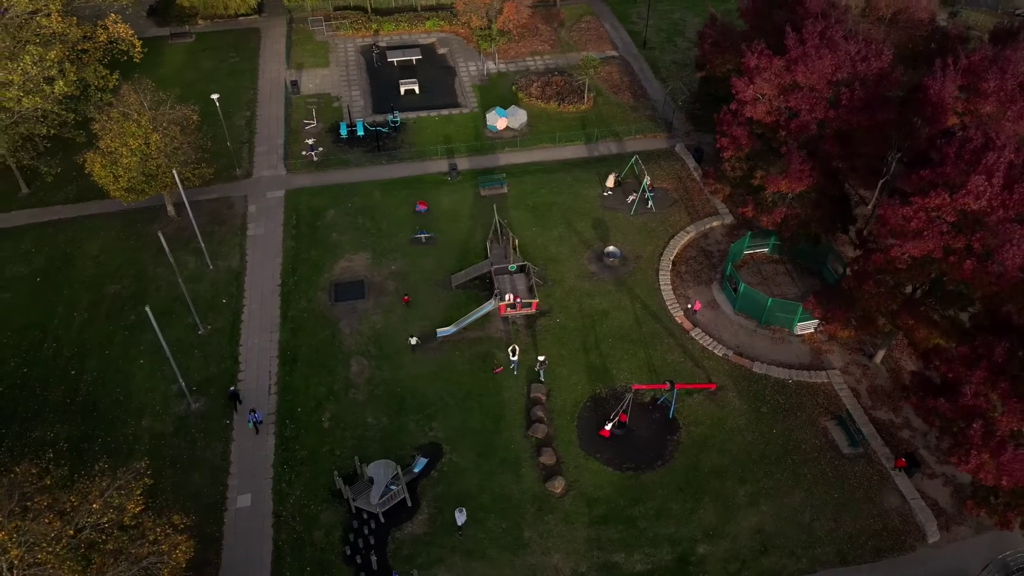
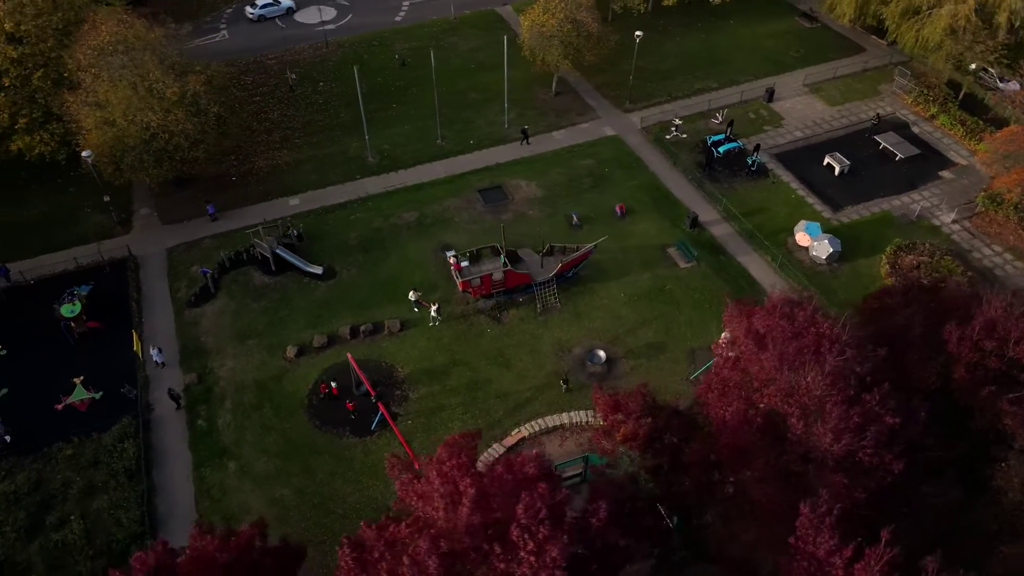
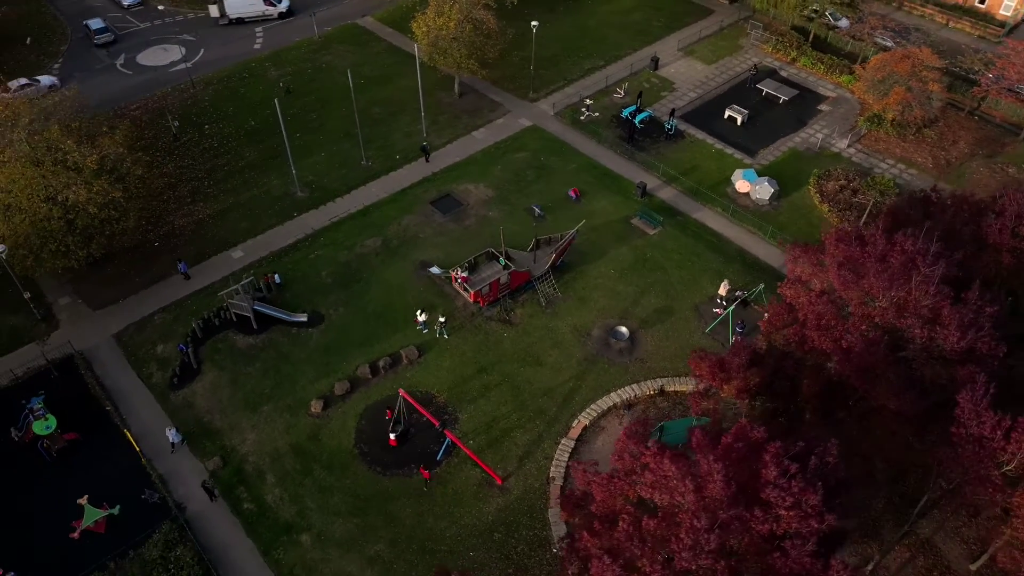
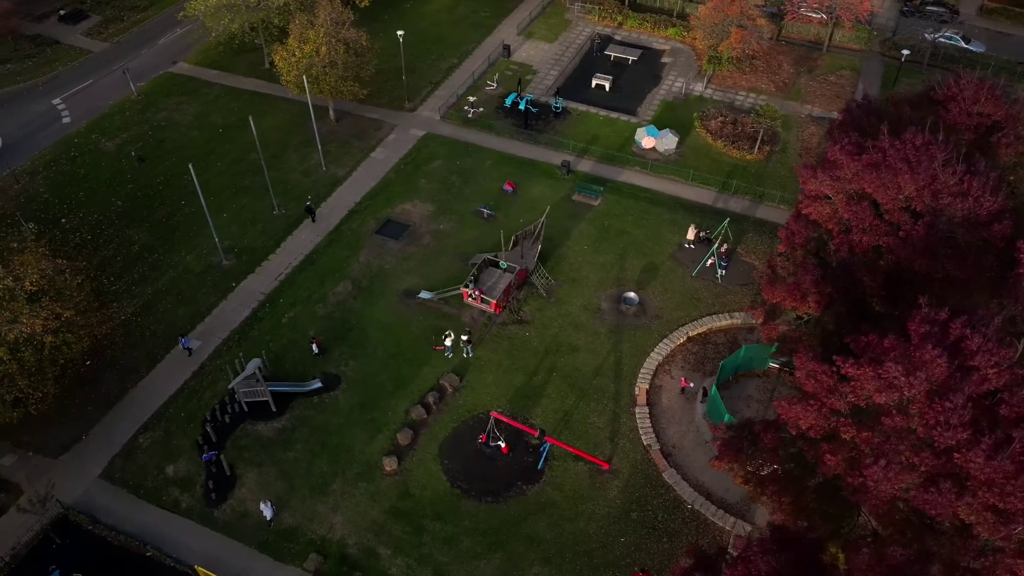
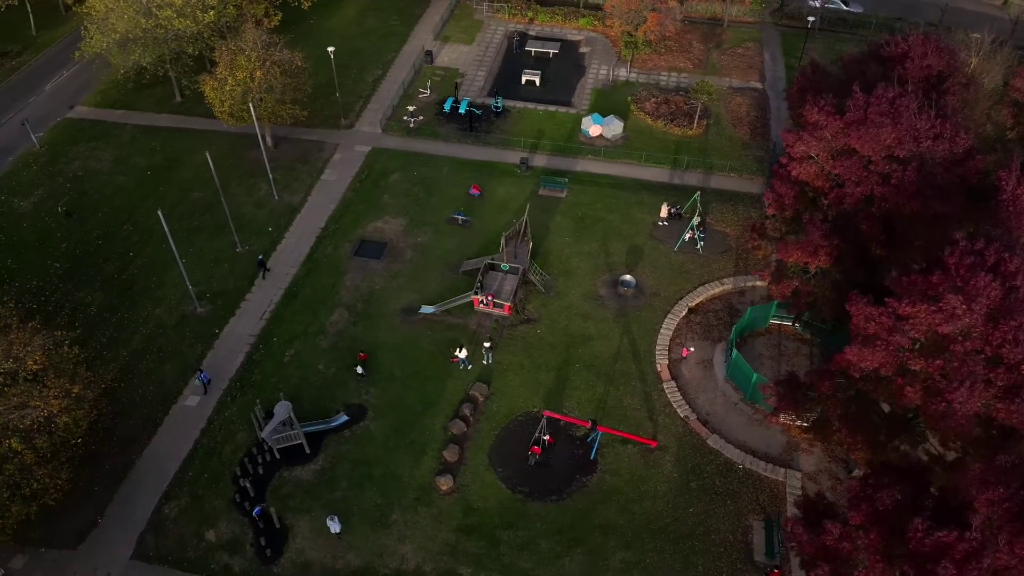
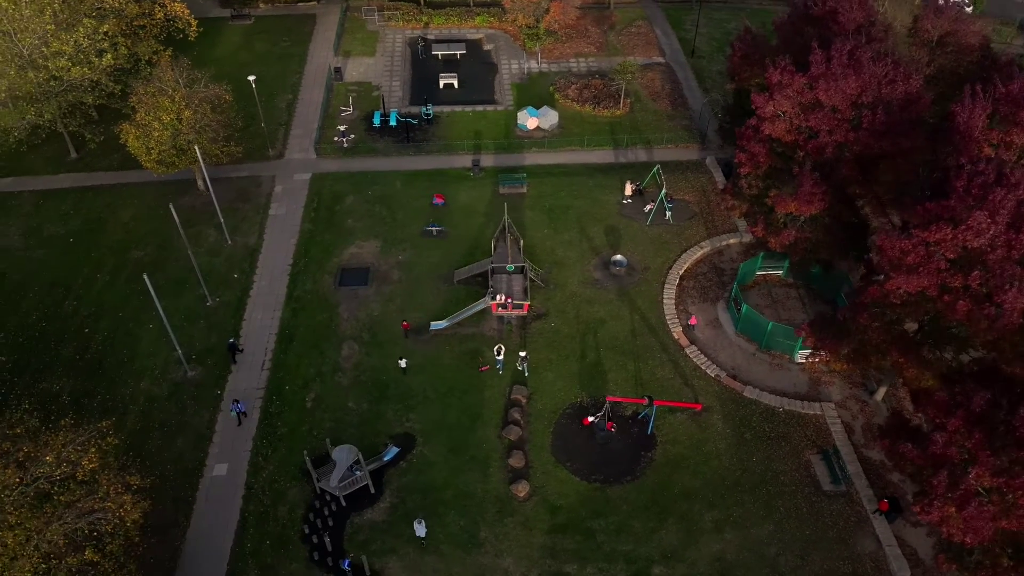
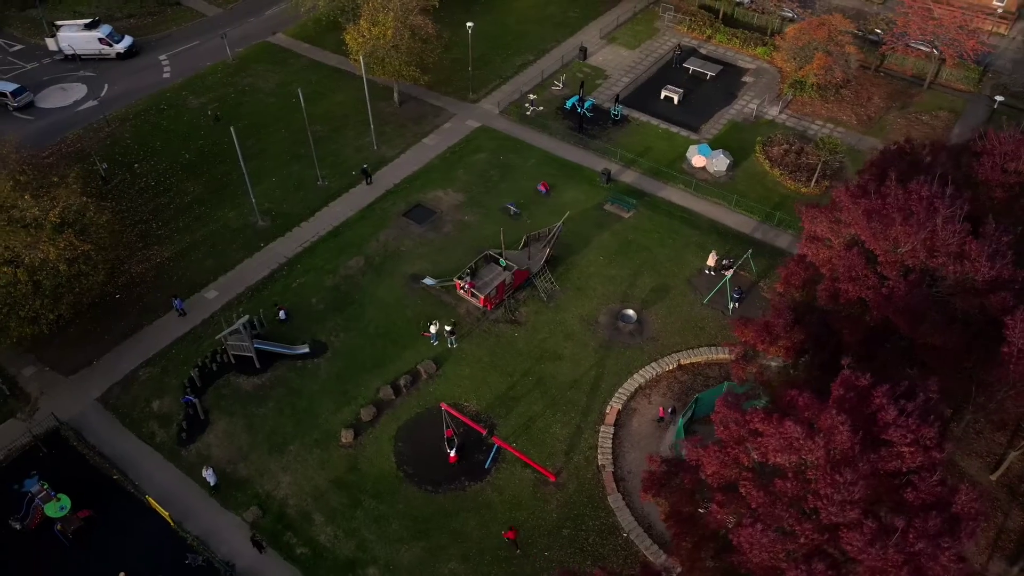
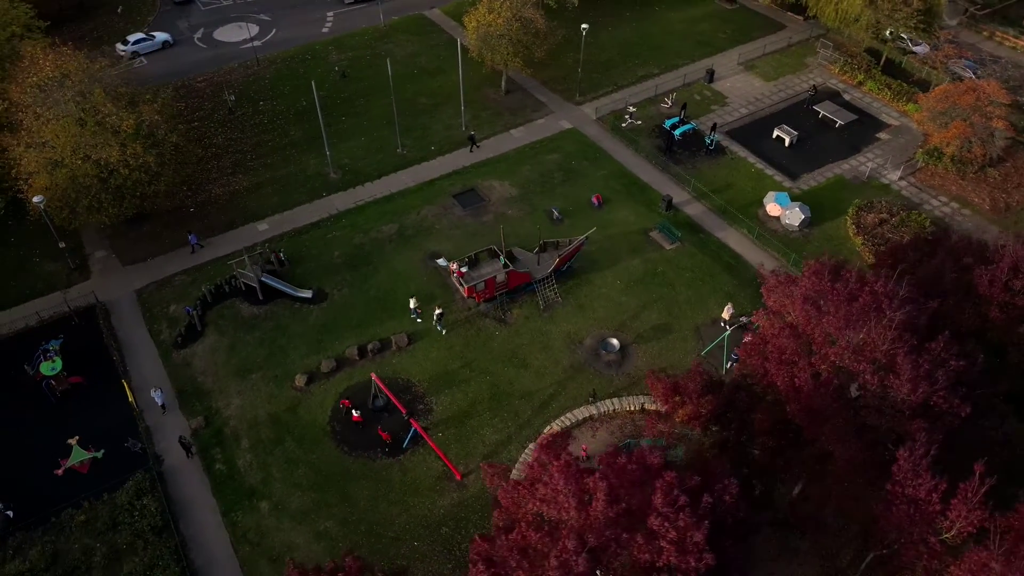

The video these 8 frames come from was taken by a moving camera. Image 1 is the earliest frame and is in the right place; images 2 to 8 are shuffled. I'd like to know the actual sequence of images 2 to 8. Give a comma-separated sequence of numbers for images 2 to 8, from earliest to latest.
6, 5, 4, 7, 3, 8, 2
